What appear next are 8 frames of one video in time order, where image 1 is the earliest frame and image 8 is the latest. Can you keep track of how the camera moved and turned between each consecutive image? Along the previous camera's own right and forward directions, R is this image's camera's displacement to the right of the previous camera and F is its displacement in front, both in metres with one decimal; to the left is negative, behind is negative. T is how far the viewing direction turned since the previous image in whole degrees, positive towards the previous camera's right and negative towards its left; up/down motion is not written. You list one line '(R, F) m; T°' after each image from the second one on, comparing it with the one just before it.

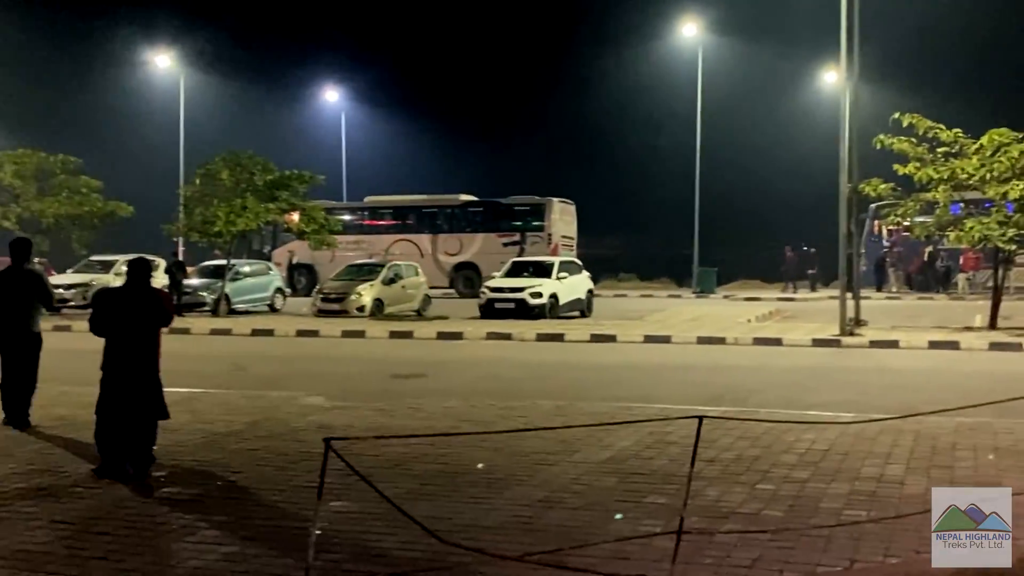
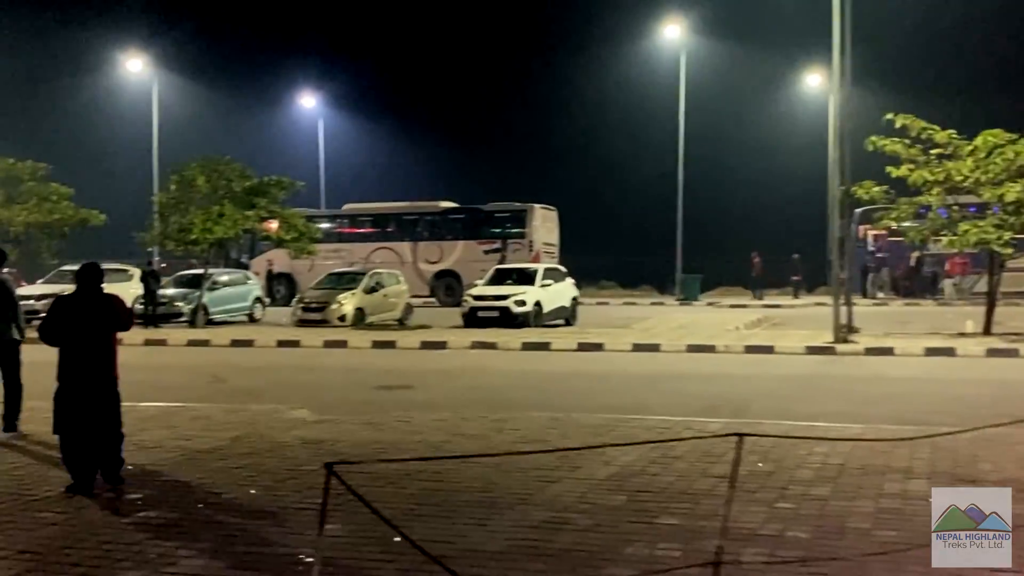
(-0.1, +0.4) m; +1°
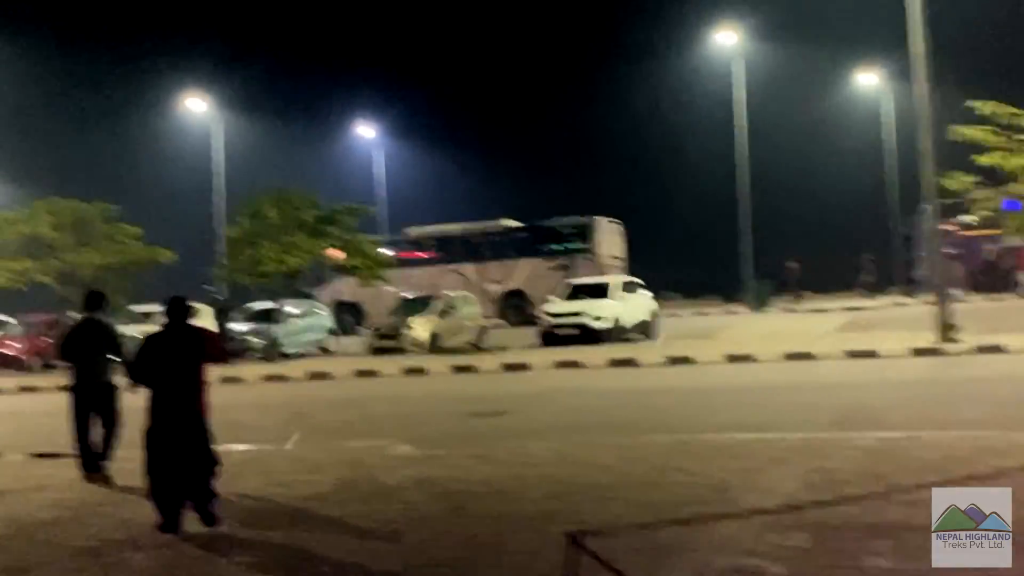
(-0.5, +0.7) m; -3°
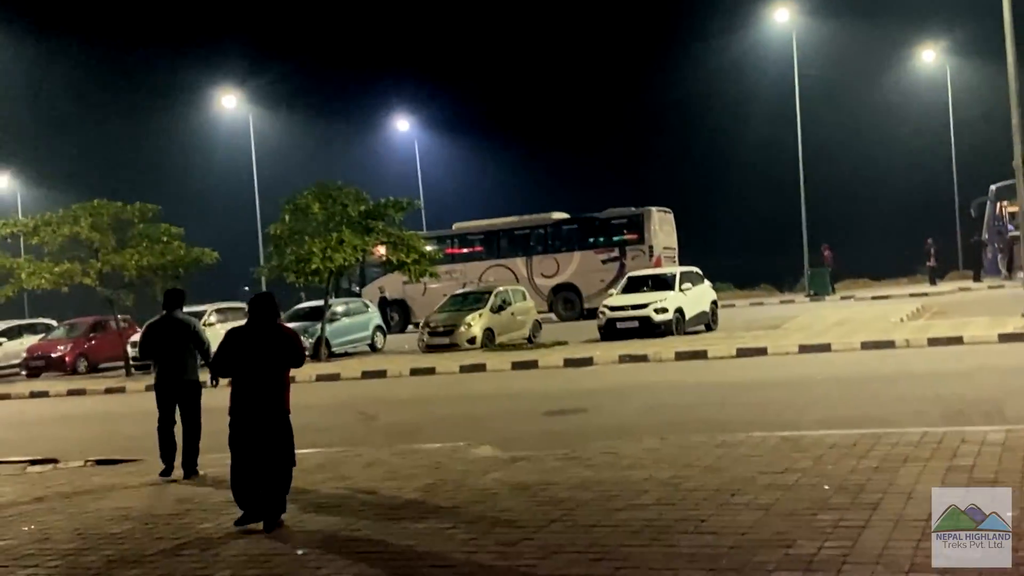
(-0.4, +0.7) m; -2°
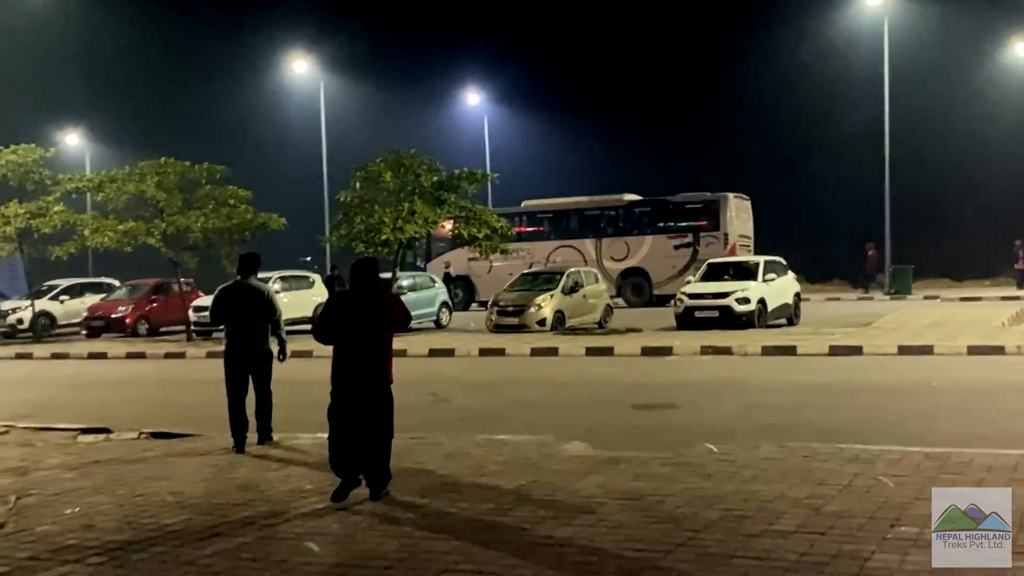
(-0.4, +0.9) m; -3°
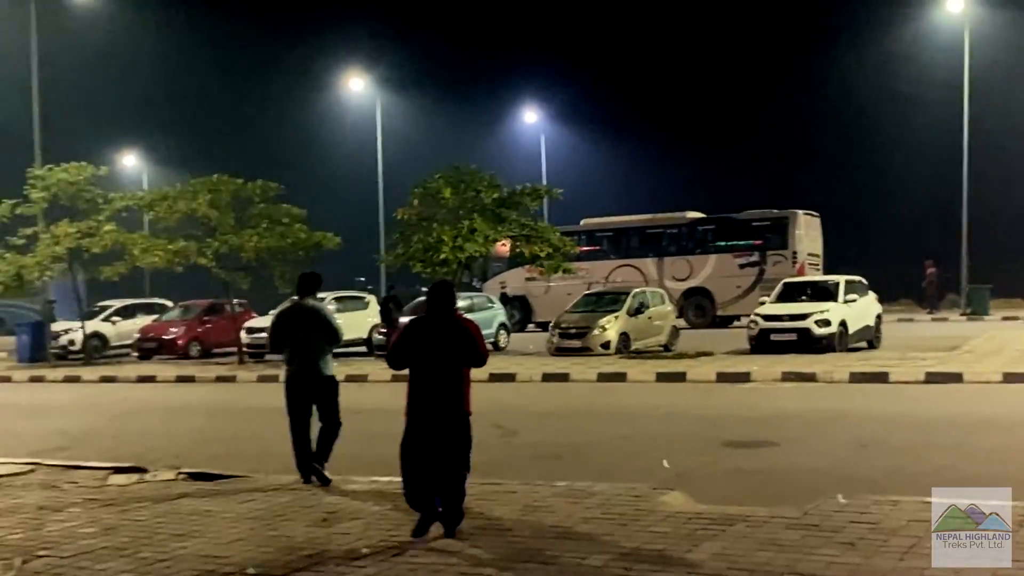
(-0.2, +1.1) m; -3°
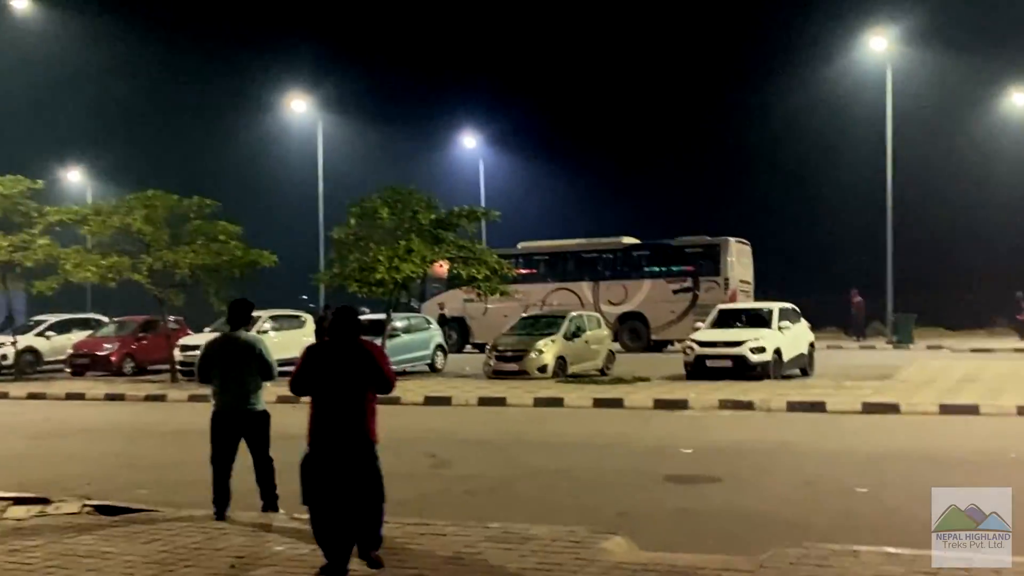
(0.0, +0.4) m; +4°
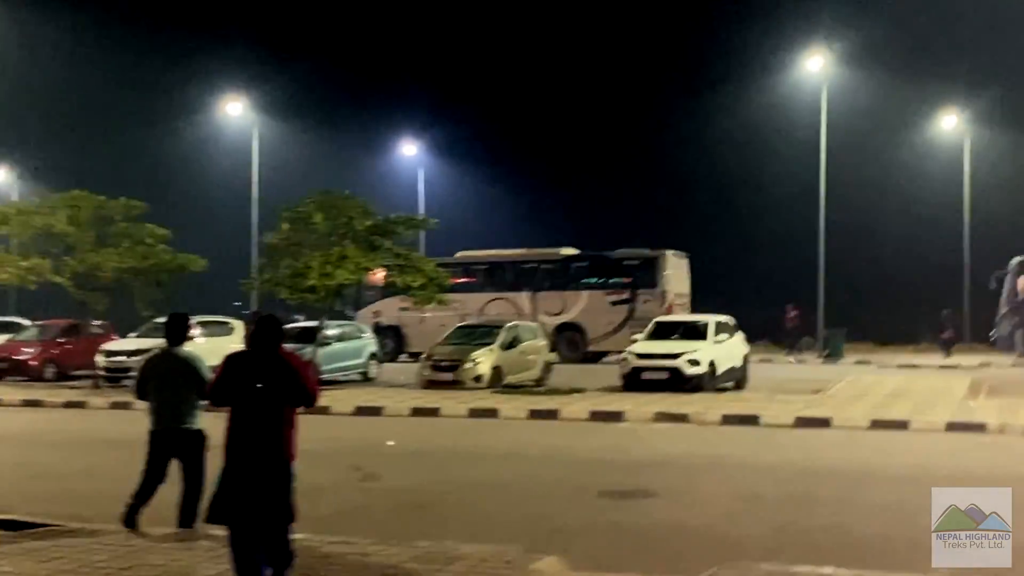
(0.0, +0.2) m; +3°
